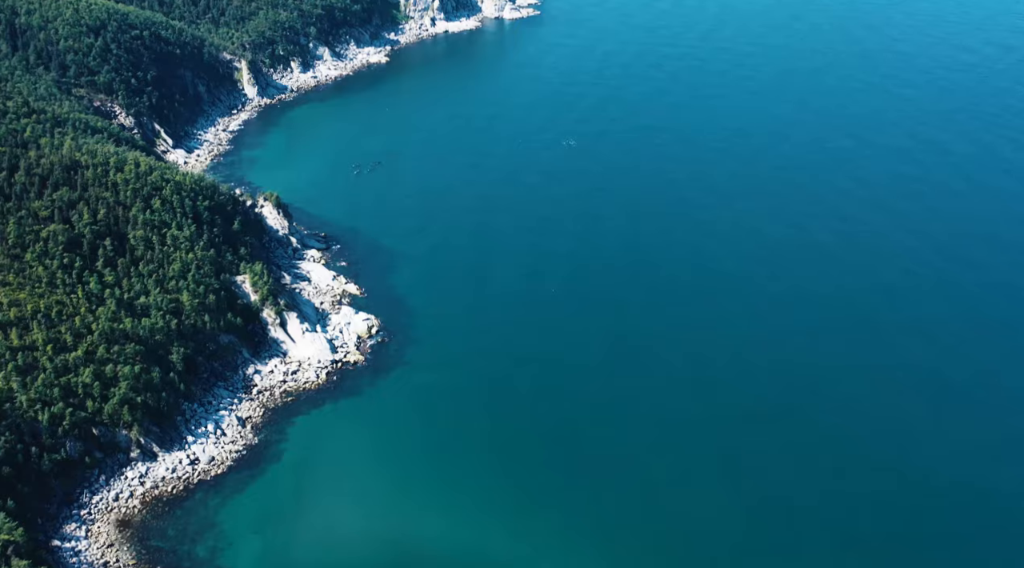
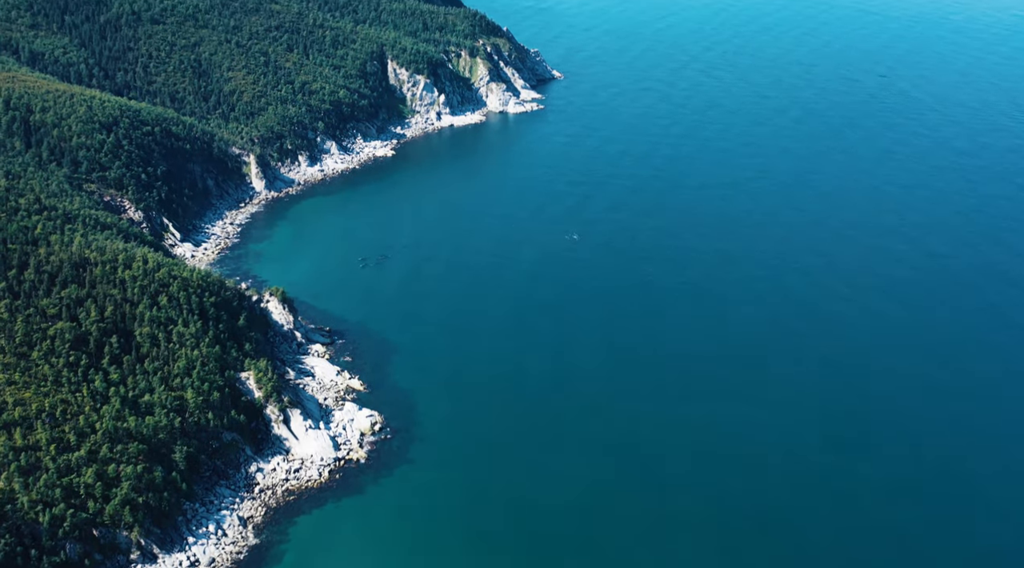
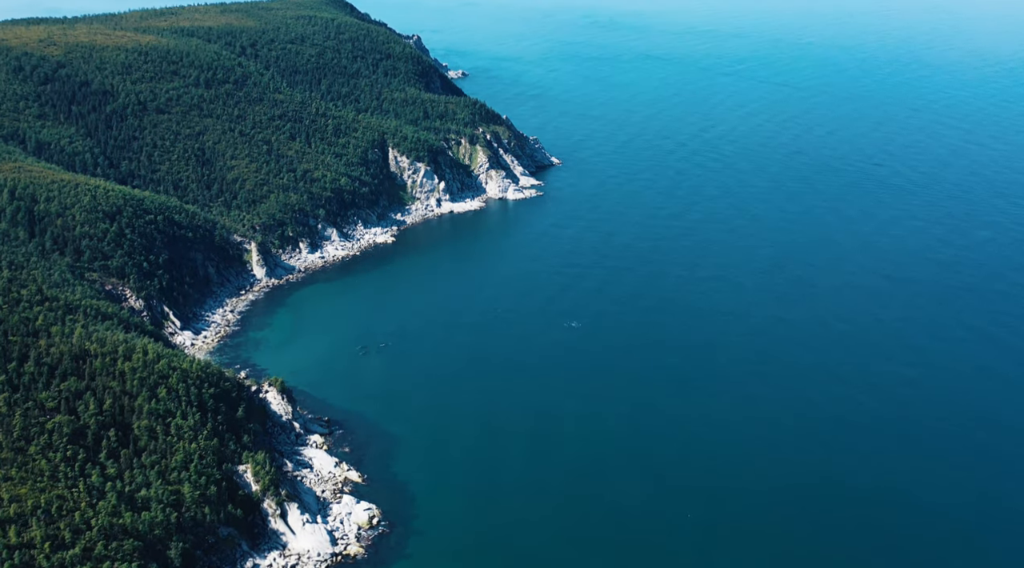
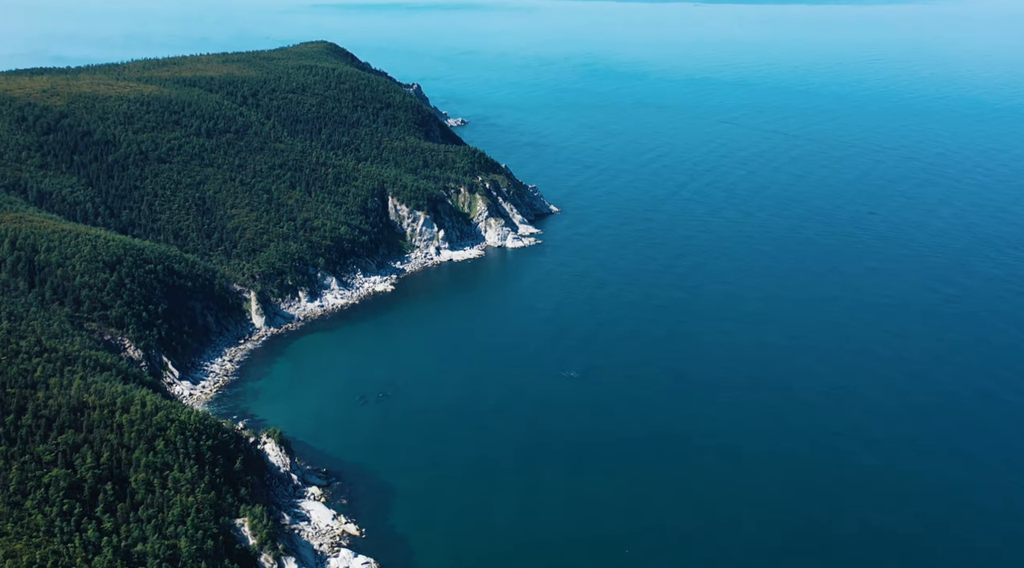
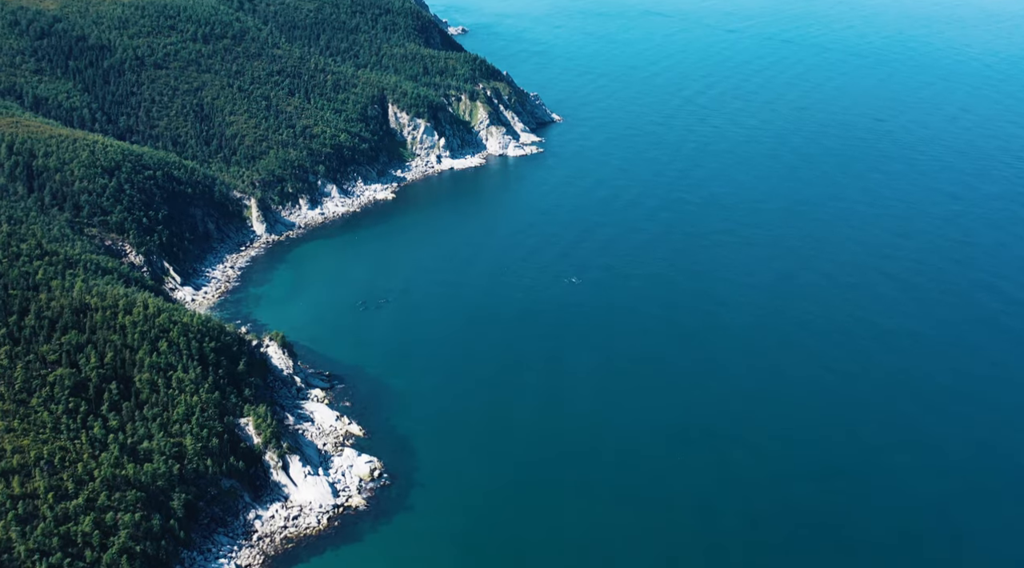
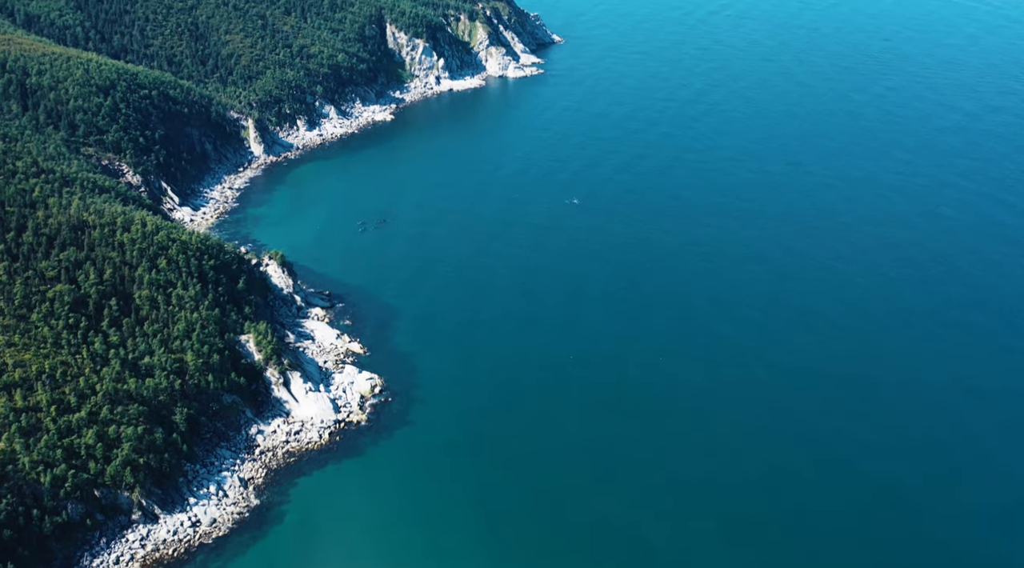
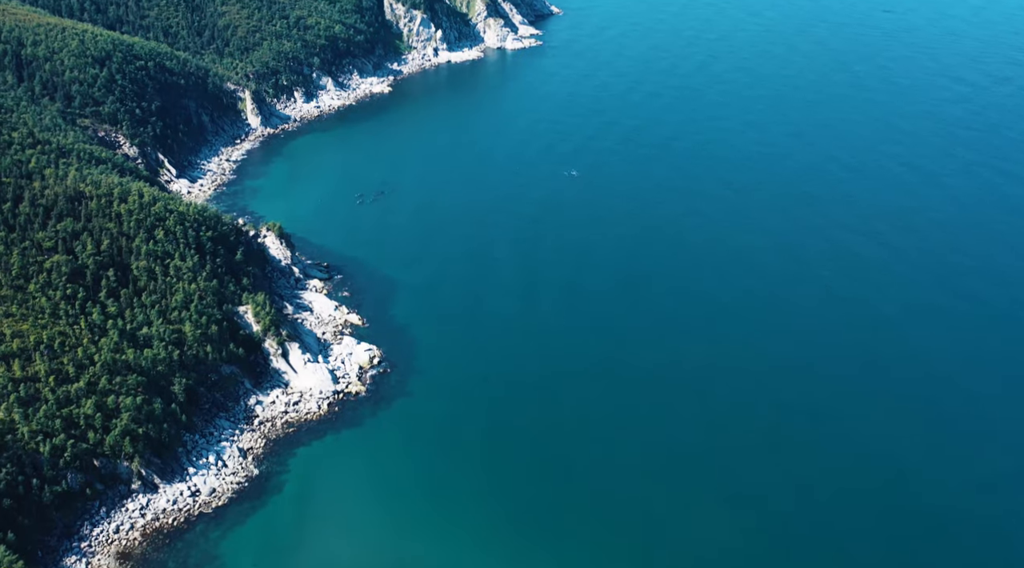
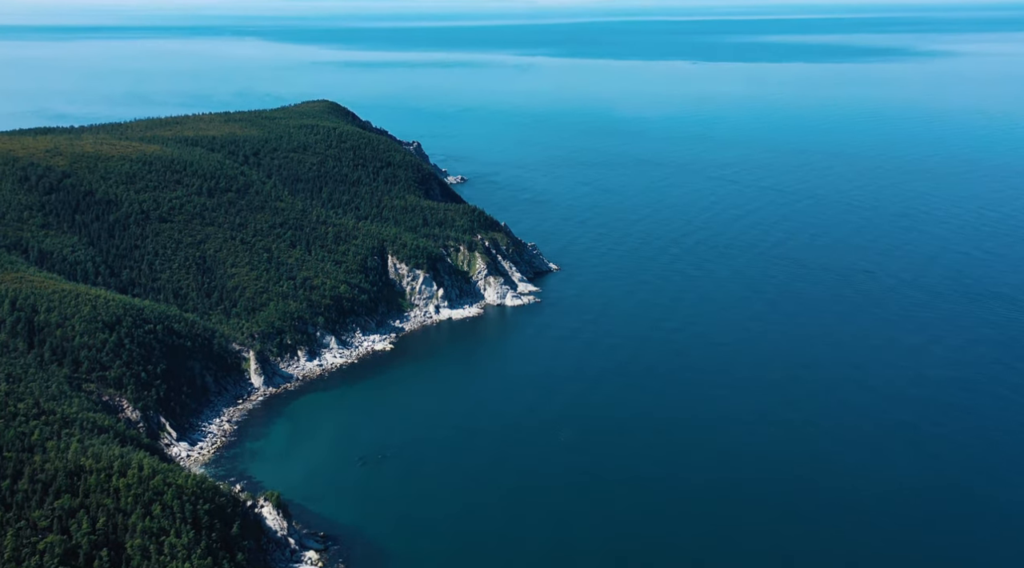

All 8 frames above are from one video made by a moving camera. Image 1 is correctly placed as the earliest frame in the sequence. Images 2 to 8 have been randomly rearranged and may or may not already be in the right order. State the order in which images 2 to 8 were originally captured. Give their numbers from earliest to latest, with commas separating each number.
7, 6, 2, 5, 3, 4, 8
